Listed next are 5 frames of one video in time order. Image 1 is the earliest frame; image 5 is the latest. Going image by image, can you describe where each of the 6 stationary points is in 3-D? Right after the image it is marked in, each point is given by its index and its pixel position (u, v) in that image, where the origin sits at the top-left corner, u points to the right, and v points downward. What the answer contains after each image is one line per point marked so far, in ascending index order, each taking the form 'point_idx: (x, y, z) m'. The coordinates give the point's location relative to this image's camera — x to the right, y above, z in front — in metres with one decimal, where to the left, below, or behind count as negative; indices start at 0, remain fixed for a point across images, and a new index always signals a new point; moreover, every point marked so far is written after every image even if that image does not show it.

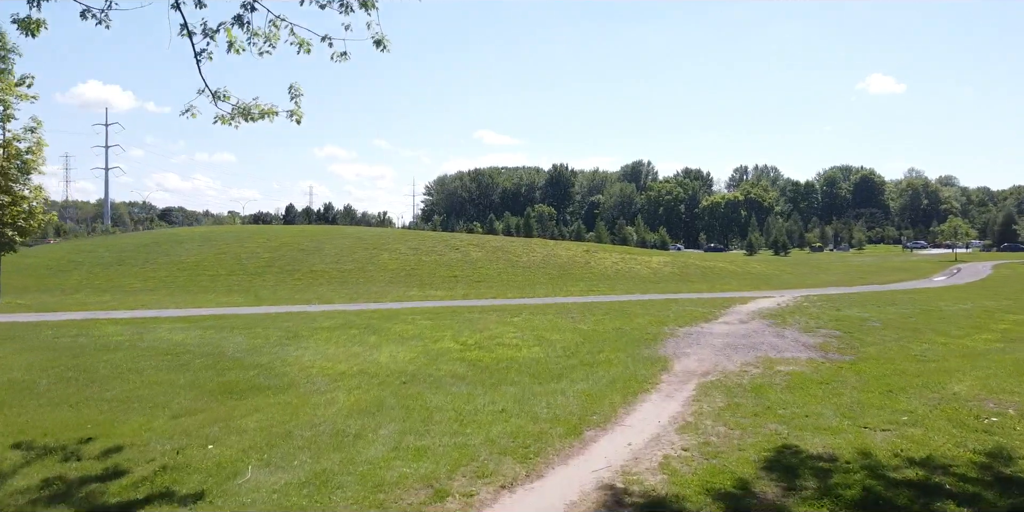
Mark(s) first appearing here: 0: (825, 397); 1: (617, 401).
0: (+3.2, -1.4, +9.2) m
1: (+1.1, -1.5, +9.1) m
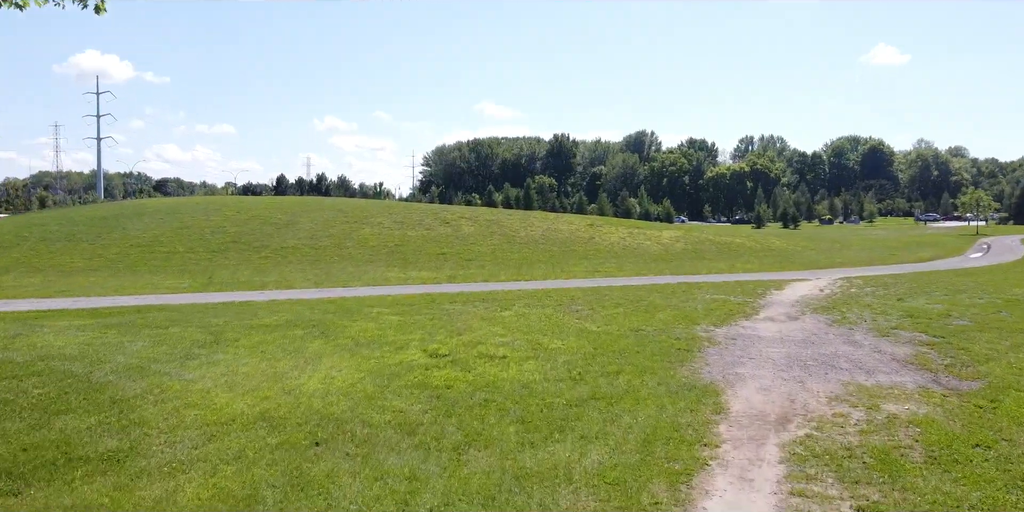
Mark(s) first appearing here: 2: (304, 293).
0: (+3.0, -1.4, +5.5) m
1: (+0.9, -1.4, +5.3) m
2: (-4.4, -0.8, +19.0) m
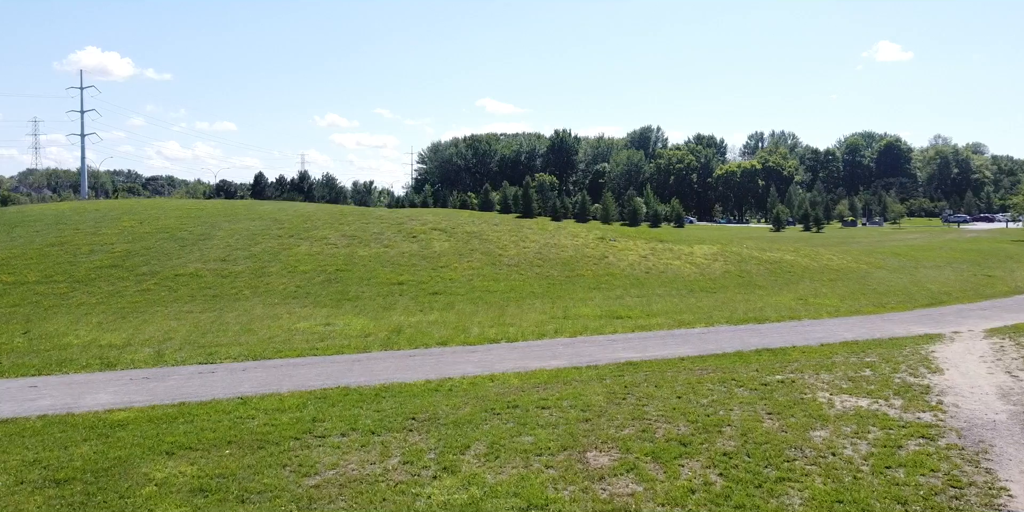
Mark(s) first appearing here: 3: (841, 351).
0: (+2.6, -2.2, -3.0) m
1: (+0.5, -2.2, -3.1) m
2: (-4.8, -1.5, +10.6) m
3: (+5.0, -1.4, +13.7) m
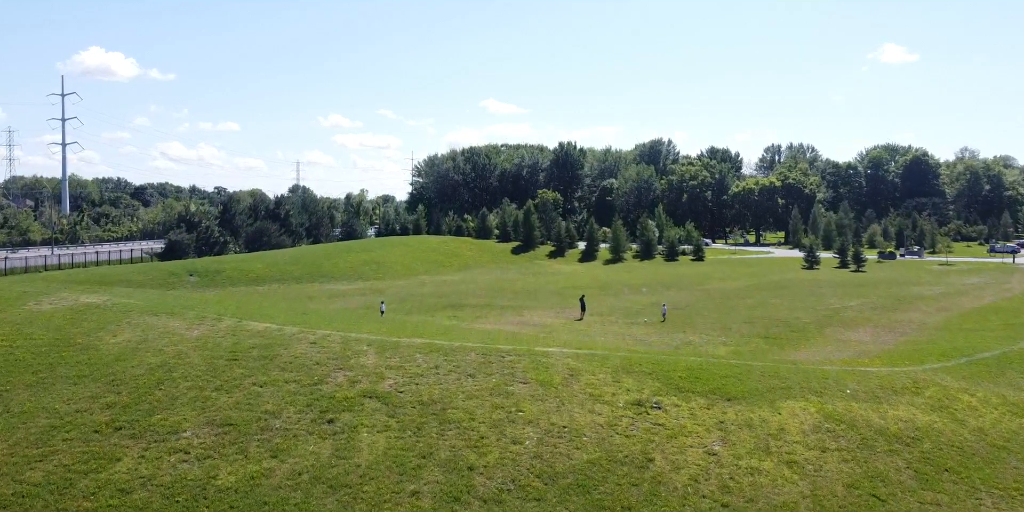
0: (+2.1, -5.7, -13.7) m
1: (0.0, -5.7, -13.9) m
2: (-5.2, -5.1, -0.2) m
3: (+4.6, -5.0, +2.9) m
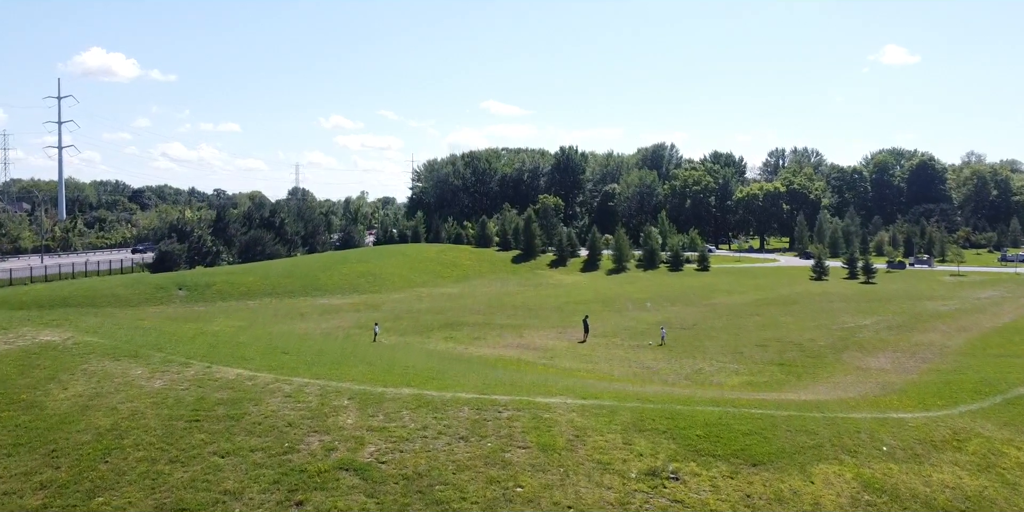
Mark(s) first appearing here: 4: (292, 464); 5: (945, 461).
0: (+2.1, -6.6, -15.9) m
1: (-0.1, -6.6, -16.1) m
2: (-5.2, -5.9, -2.4) m
3: (+4.6, -5.9, +0.7) m
4: (-3.7, -3.5, +15.4) m
5: (+9.2, -4.3, +19.3) m
